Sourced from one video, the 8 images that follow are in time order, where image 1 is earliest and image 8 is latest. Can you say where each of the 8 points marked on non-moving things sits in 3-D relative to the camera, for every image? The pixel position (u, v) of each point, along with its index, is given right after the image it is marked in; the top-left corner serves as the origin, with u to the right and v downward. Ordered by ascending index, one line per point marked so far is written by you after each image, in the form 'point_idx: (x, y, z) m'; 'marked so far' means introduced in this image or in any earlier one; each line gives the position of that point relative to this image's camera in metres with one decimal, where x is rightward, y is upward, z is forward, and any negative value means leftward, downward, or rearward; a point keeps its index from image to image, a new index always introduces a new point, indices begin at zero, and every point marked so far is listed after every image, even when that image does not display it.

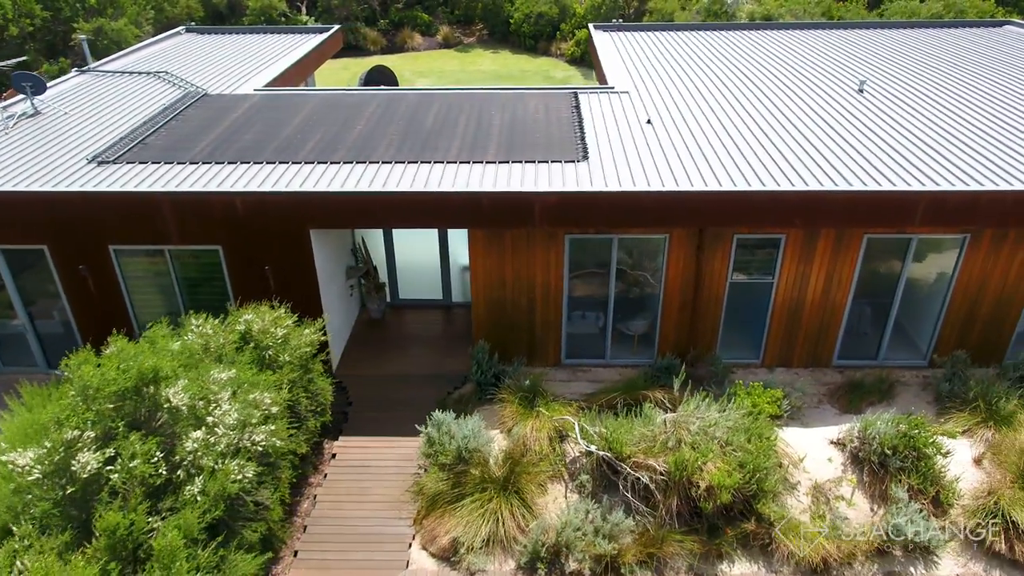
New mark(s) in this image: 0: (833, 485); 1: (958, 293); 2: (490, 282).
0: (+3.2, -2.0, +7.2) m
1: (+5.4, 0.0, +8.8) m
2: (-0.2, +0.1, +8.9) m
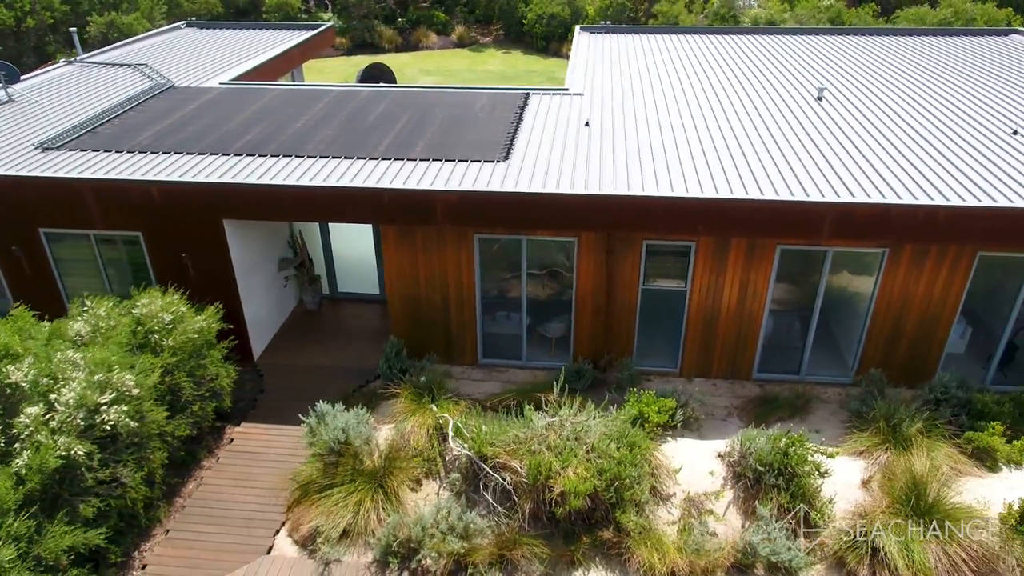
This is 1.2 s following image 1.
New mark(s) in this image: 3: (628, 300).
0: (+1.9, -2.0, +7.0) m
1: (+4.3, -0.2, +8.5) m
2: (-1.3, +0.1, +9.0) m
3: (+1.4, -0.1, +8.8) m
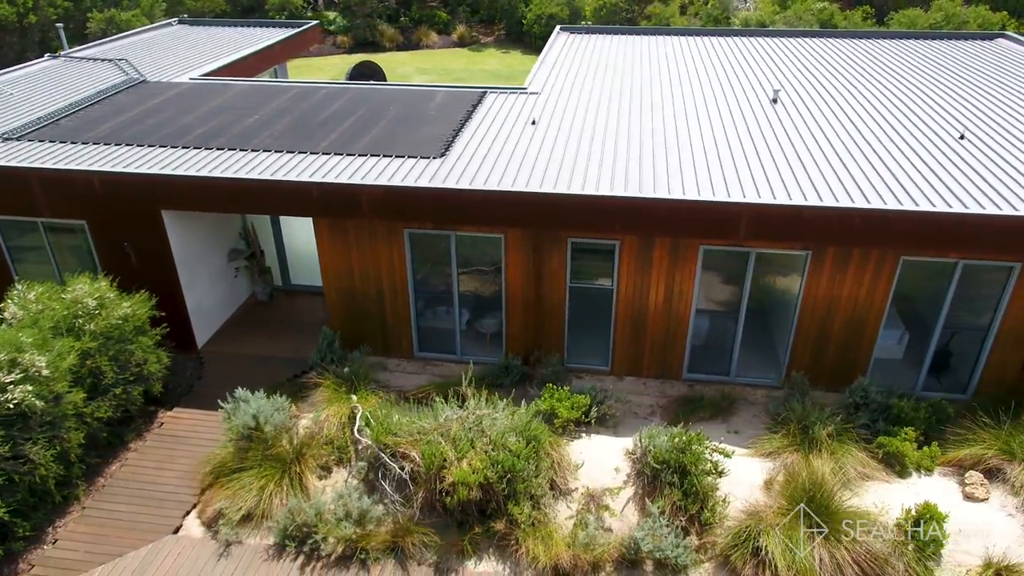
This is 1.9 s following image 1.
0: (+0.9, -2.0, +7.1) m
1: (+3.4, -0.3, +8.4) m
2: (-2.2, +0.2, +9.1) m
3: (+0.6, -0.1, +8.9) m
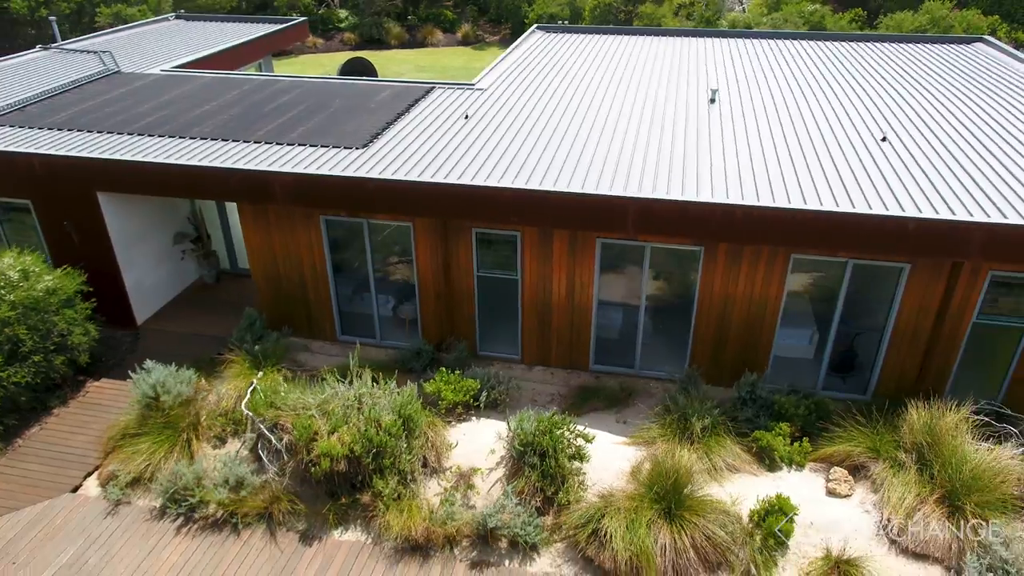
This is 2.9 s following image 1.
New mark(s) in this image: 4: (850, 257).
0: (-0.4, -1.9, +7.4) m
1: (+2.3, -0.2, +8.6) m
2: (-3.3, +0.4, +9.6) m
3: (-0.6, 0.0, +9.1) m
4: (+3.7, +0.3, +7.8) m
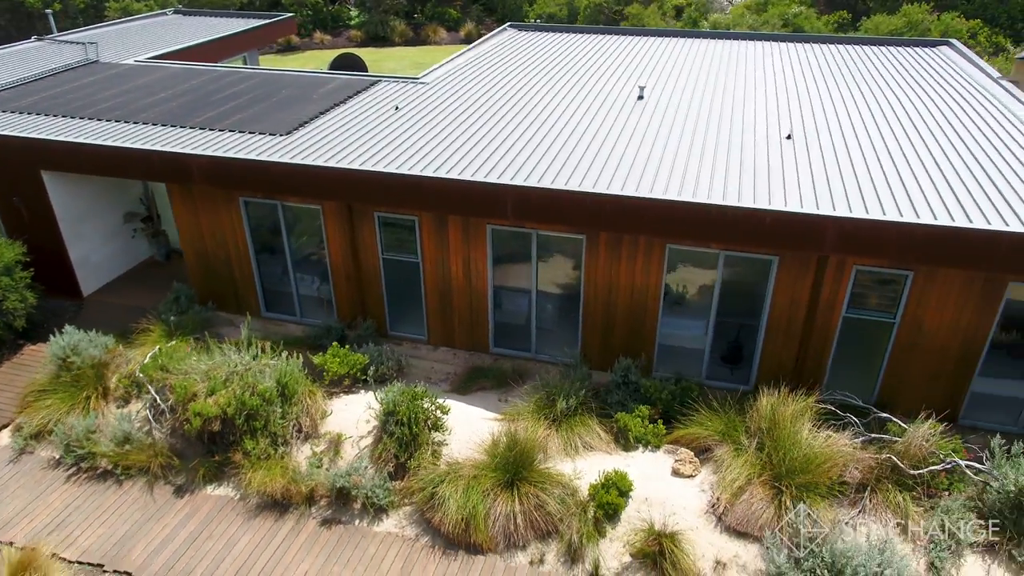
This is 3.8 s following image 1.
0: (-1.8, -1.6, +7.8) m
1: (+1.0, -0.1, +8.9) m
2: (-4.5, +0.8, +10.2) m
3: (-1.9, +0.3, +9.6) m
4: (+2.3, +0.4, +8.1) m
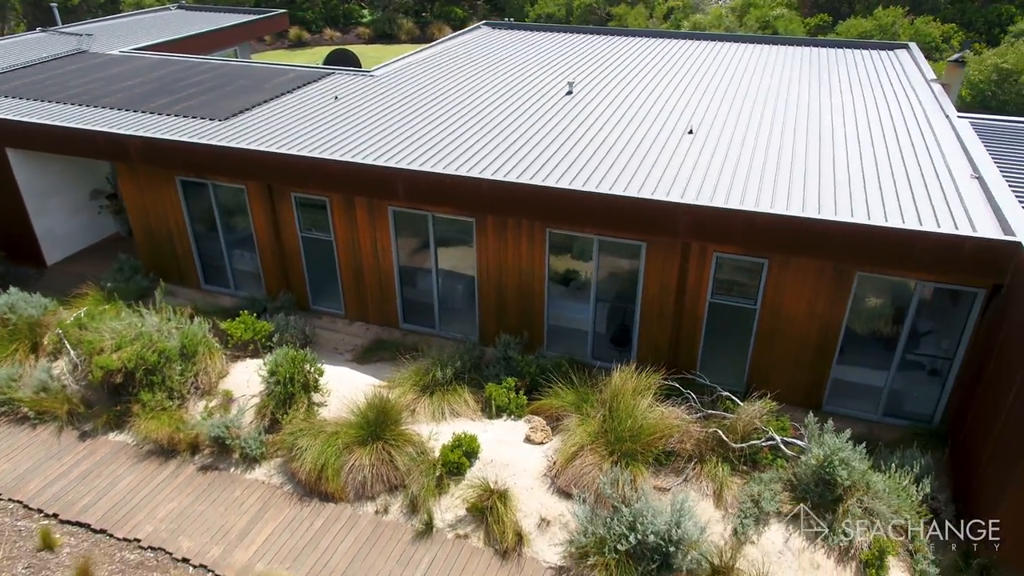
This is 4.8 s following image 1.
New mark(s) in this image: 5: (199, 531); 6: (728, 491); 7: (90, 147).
0: (-3.3, -1.3, +8.5) m
1: (-0.4, +0.2, +9.4) m
2: (-5.7, +1.2, +11.0) m
3: (-3.1, +0.6, +10.3) m
4: (+1.0, +0.6, +8.5) m
5: (-3.0, -2.4, +7.0) m
6: (+2.1, -2.0, +6.9) m
7: (-6.1, +2.0, +10.4) m
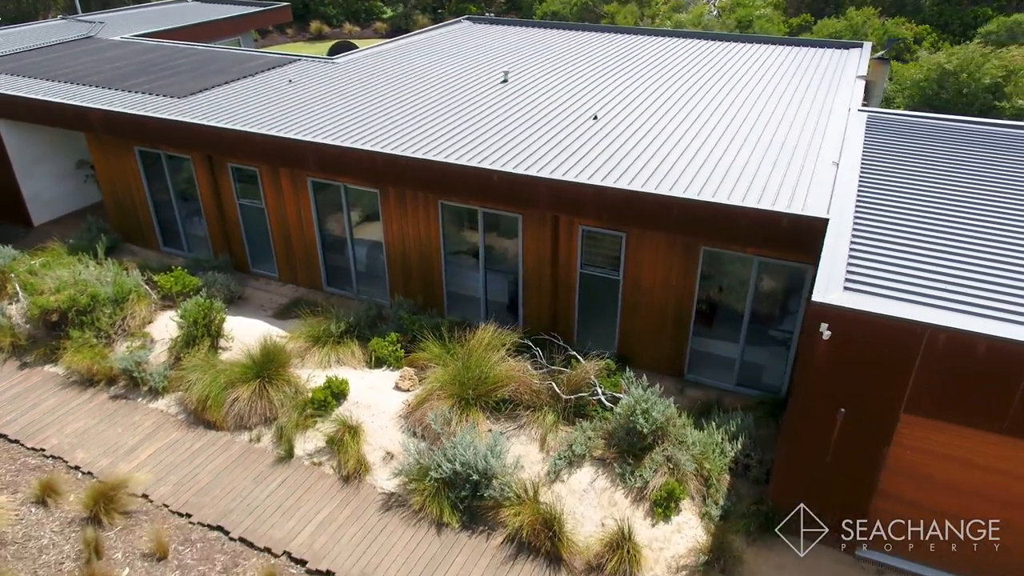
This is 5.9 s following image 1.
0: (-4.8, -0.7, +9.6) m
1: (-1.8, +0.7, +10.3) m
2: (-6.9, +1.9, +12.3) m
3: (-4.4, +1.2, +11.4) m
4: (-0.4, +1.1, +9.3) m
5: (-4.7, -1.8, +8.1) m
6: (+0.4, -1.6, +7.6) m
7: (-7.3, +2.8, +11.7) m
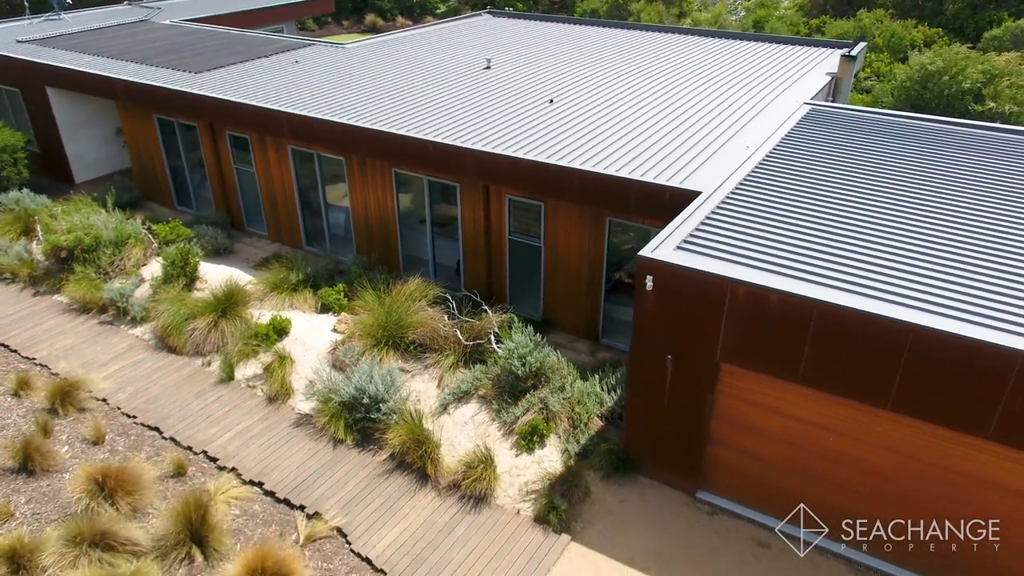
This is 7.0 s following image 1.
0: (-5.6, +0.1, +11.1) m
1: (-2.5, +1.3, +11.4) m
2: (-7.3, +2.9, +14.0) m
3: (-5.0, +2.0, +12.8) m
4: (-1.3, +1.6, +10.3) m
5: (-5.8, -0.9, +9.5) m
6: (-0.7, -1.1, +8.6) m
7: (-7.7, +3.7, +13.4) m
